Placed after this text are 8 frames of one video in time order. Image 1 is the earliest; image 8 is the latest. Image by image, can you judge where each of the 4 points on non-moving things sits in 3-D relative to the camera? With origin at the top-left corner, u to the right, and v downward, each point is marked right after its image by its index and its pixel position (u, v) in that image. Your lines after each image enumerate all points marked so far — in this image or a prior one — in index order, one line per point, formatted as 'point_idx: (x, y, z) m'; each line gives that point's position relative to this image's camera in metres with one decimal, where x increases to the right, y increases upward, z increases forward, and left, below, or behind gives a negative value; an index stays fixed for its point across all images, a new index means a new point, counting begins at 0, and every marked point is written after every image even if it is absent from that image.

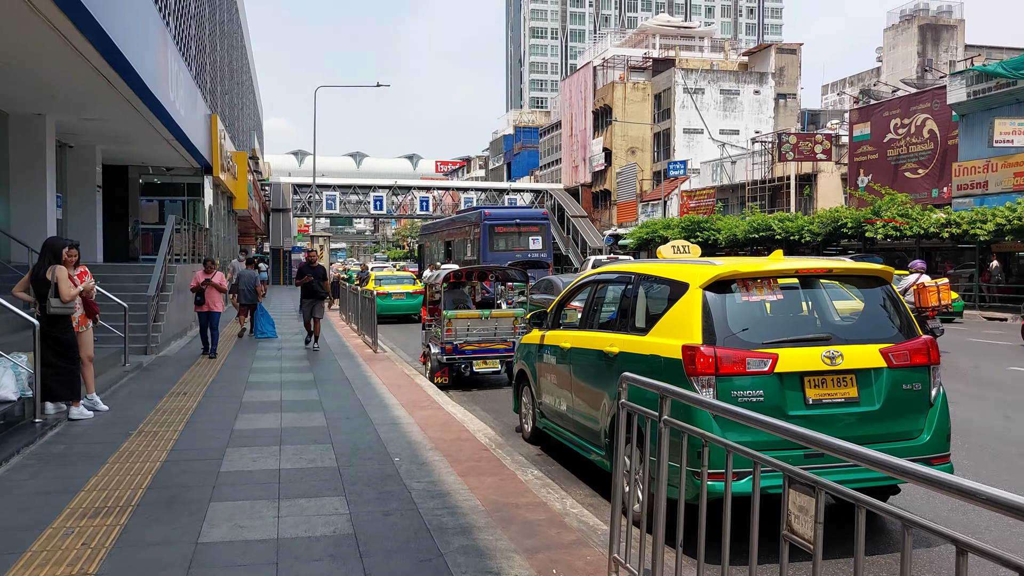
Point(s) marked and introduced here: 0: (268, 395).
0: (-2.9, -1.3, +9.8) m
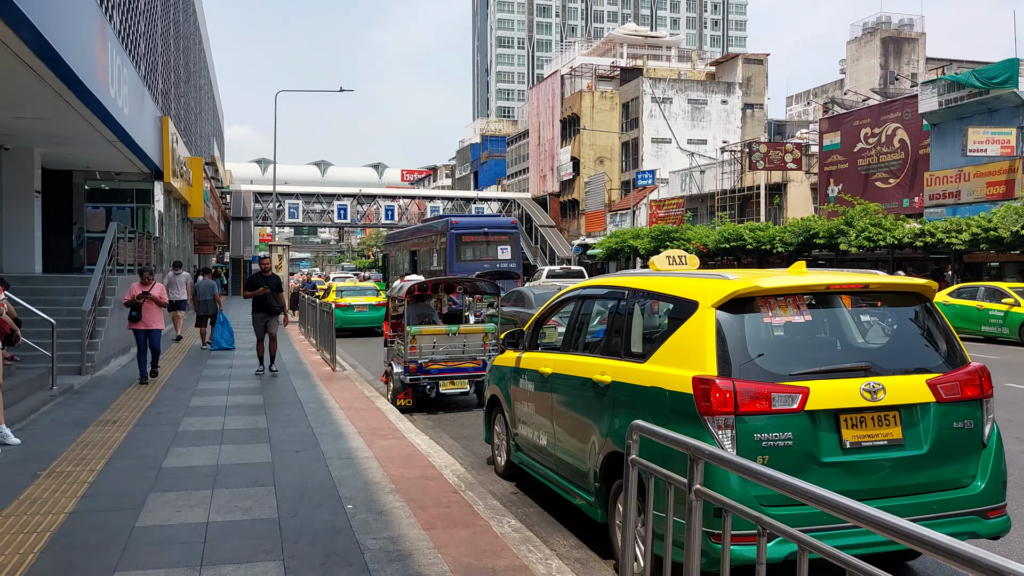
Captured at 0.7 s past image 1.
0: (-3.2, -1.4, +8.7) m
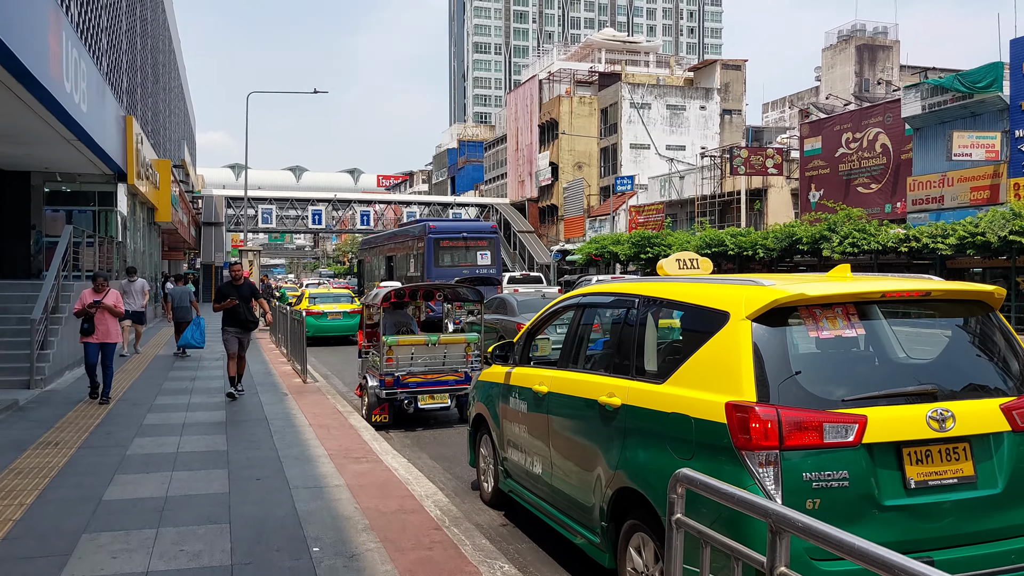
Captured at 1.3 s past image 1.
0: (-3.3, -1.5, +7.9) m
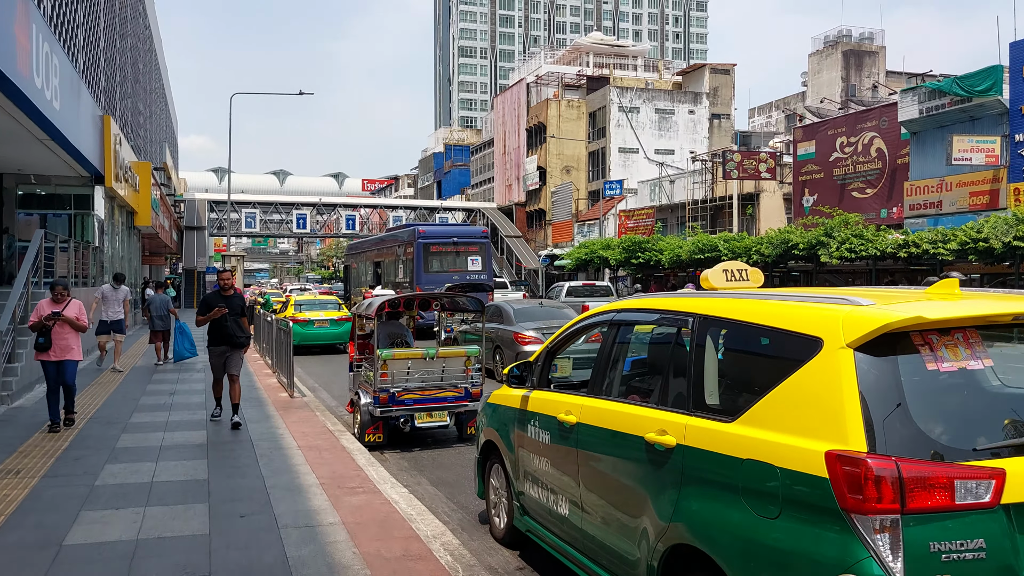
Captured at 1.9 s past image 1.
0: (-3.2, -1.6, +7.2) m
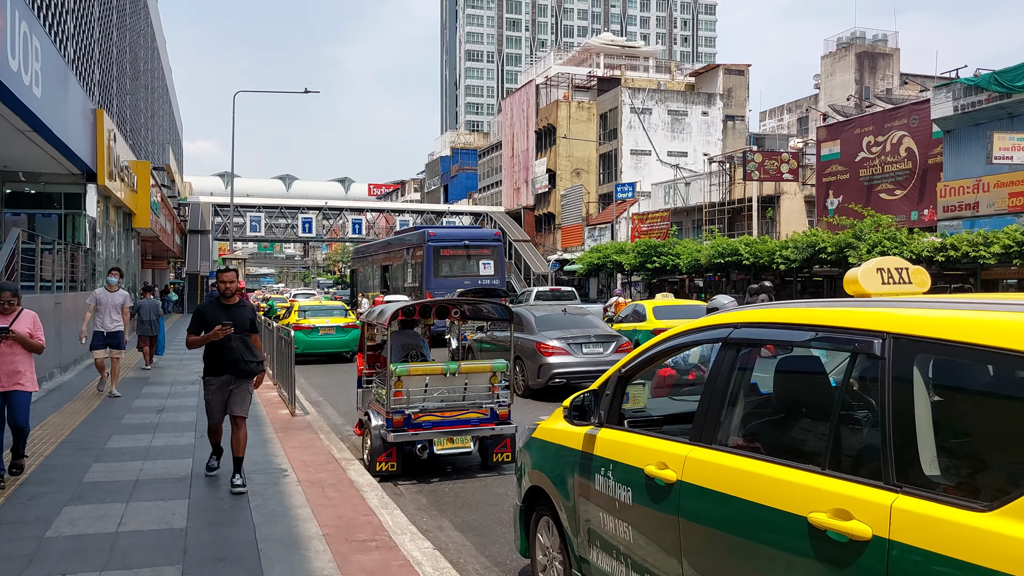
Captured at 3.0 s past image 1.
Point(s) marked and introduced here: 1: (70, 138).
0: (-2.9, -1.6, +5.9) m
1: (-8.3, +2.8, +15.7) m
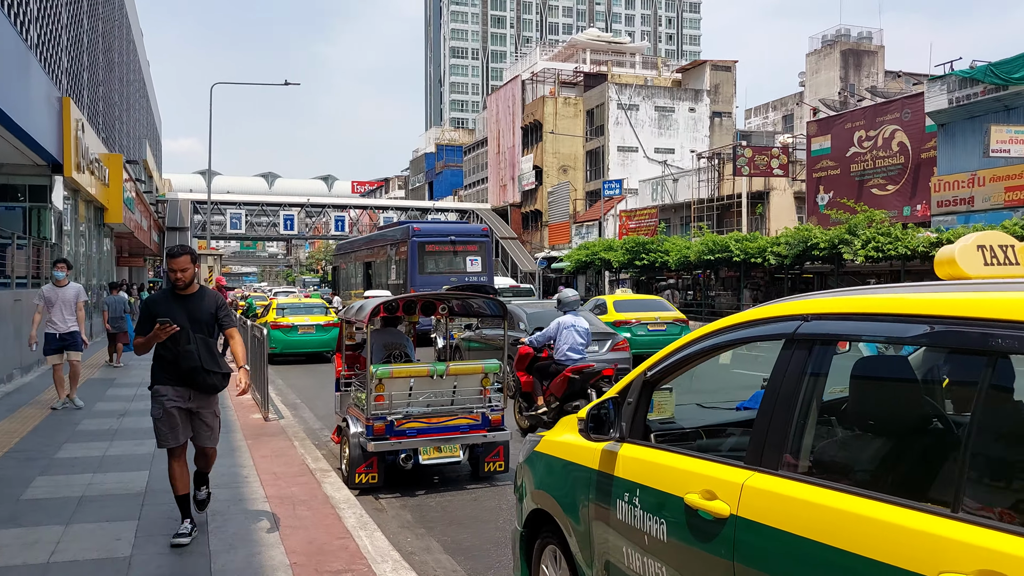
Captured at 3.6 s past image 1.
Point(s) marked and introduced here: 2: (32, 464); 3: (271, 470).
0: (-2.9, -1.6, +5.1) m
1: (-8.6, +2.9, +14.8) m
2: (-4.2, -1.6, +7.4) m
3: (-2.1, -1.6, +7.2) m
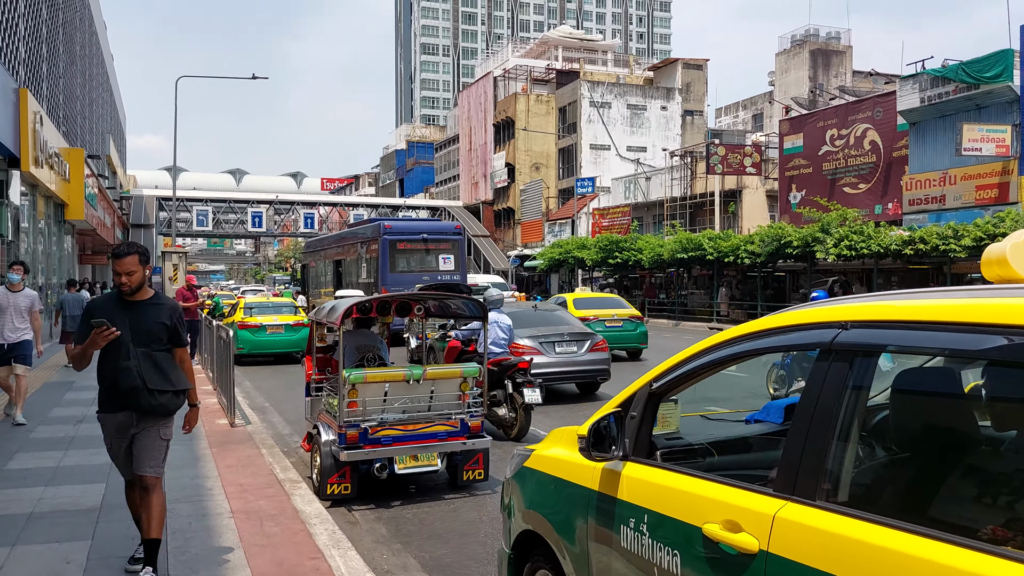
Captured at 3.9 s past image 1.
0: (-3.0, -1.6, +4.7) m
1: (-9.0, +2.9, +14.2) m
2: (-4.4, -1.6, +6.9) m
3: (-2.2, -1.6, +6.8) m
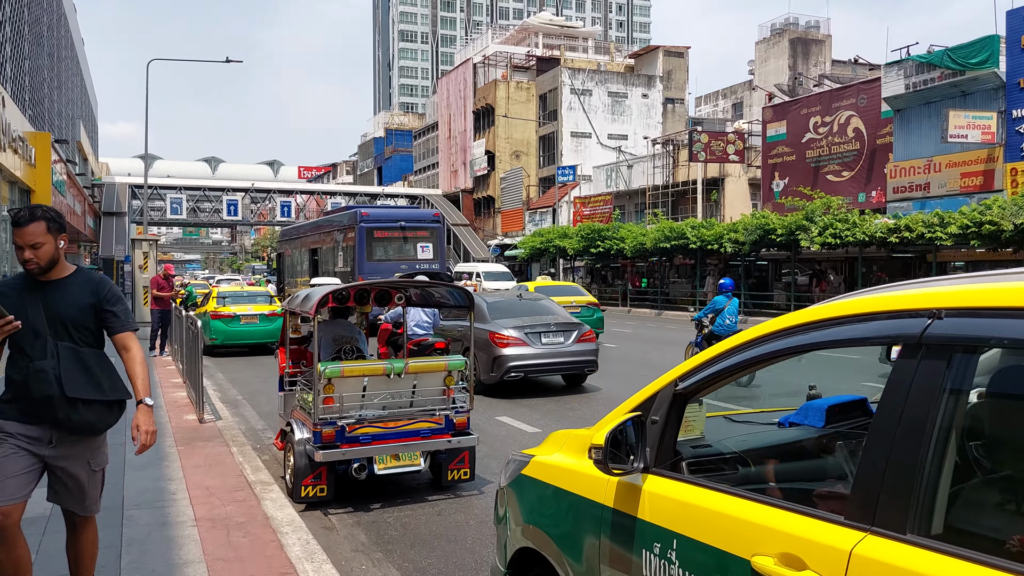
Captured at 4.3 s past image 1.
0: (-3.1, -1.5, +4.2) m
1: (-9.3, +3.1, +13.4) m
2: (-4.5, -1.5, +6.3) m
3: (-2.3, -1.5, +6.3) m
